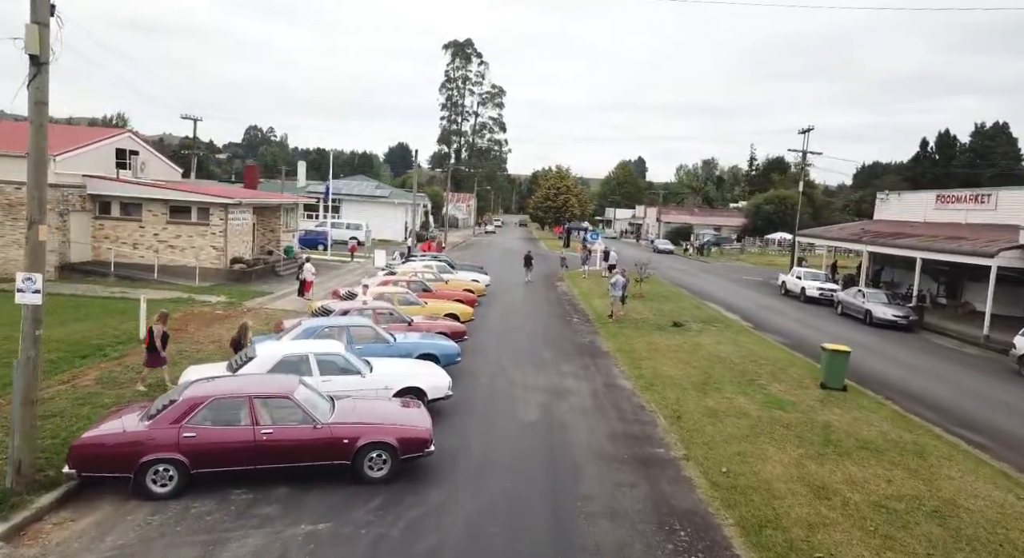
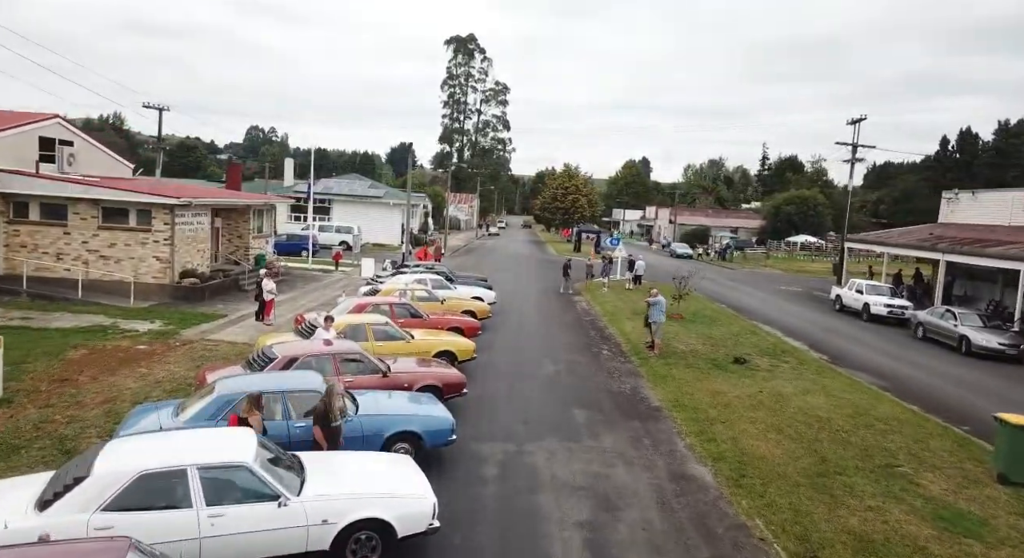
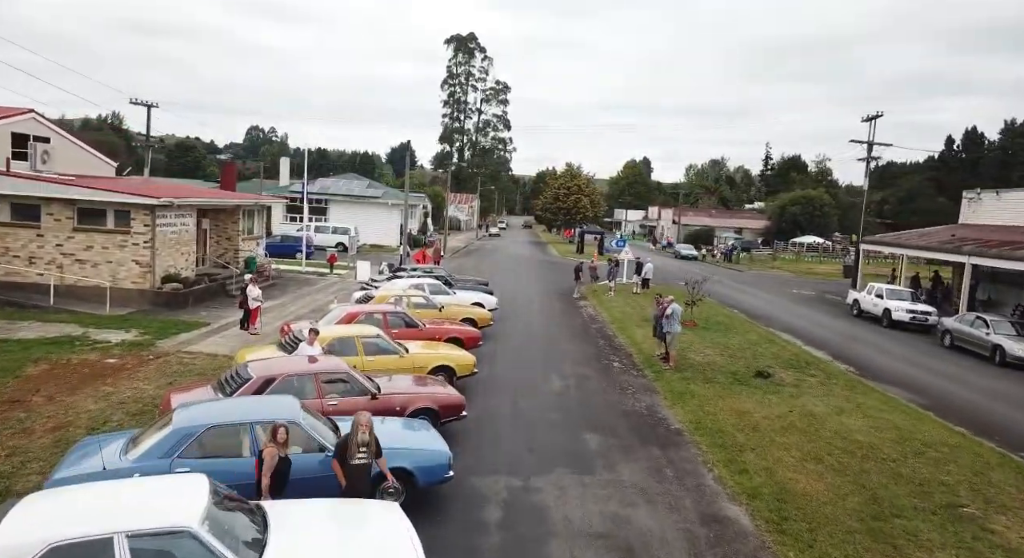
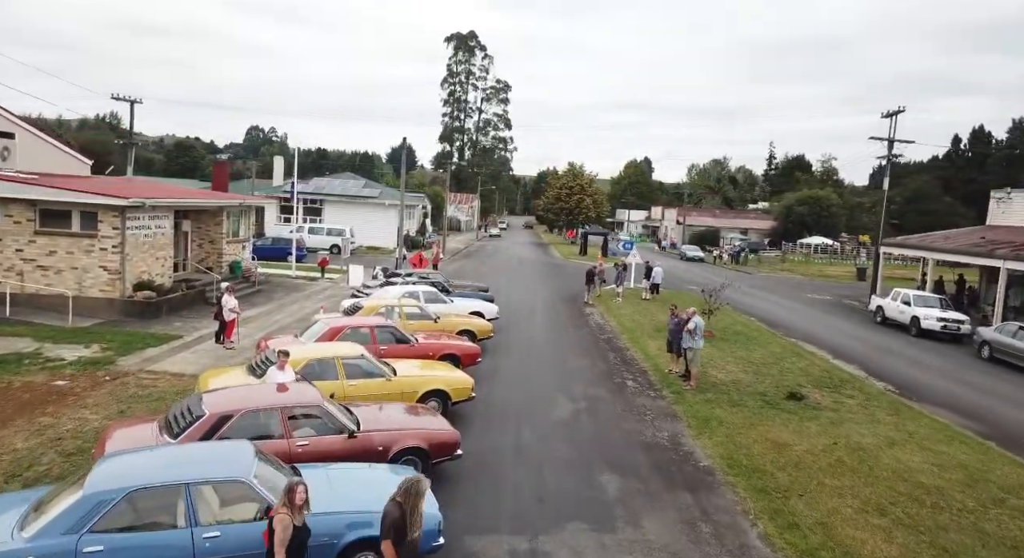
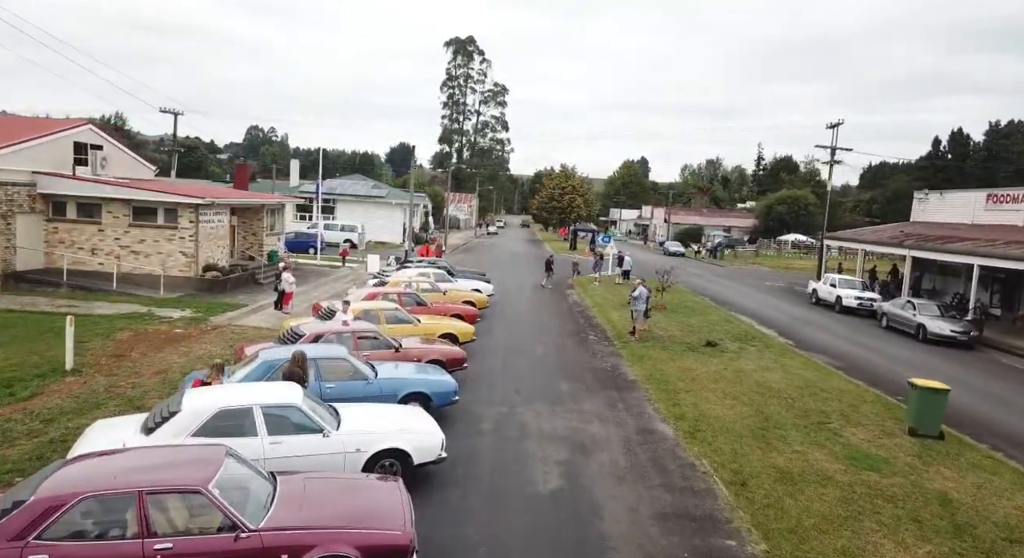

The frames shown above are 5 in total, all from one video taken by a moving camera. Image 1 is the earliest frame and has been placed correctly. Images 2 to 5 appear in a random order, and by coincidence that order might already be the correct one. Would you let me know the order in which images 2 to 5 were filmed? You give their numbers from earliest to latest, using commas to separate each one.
5, 2, 3, 4
